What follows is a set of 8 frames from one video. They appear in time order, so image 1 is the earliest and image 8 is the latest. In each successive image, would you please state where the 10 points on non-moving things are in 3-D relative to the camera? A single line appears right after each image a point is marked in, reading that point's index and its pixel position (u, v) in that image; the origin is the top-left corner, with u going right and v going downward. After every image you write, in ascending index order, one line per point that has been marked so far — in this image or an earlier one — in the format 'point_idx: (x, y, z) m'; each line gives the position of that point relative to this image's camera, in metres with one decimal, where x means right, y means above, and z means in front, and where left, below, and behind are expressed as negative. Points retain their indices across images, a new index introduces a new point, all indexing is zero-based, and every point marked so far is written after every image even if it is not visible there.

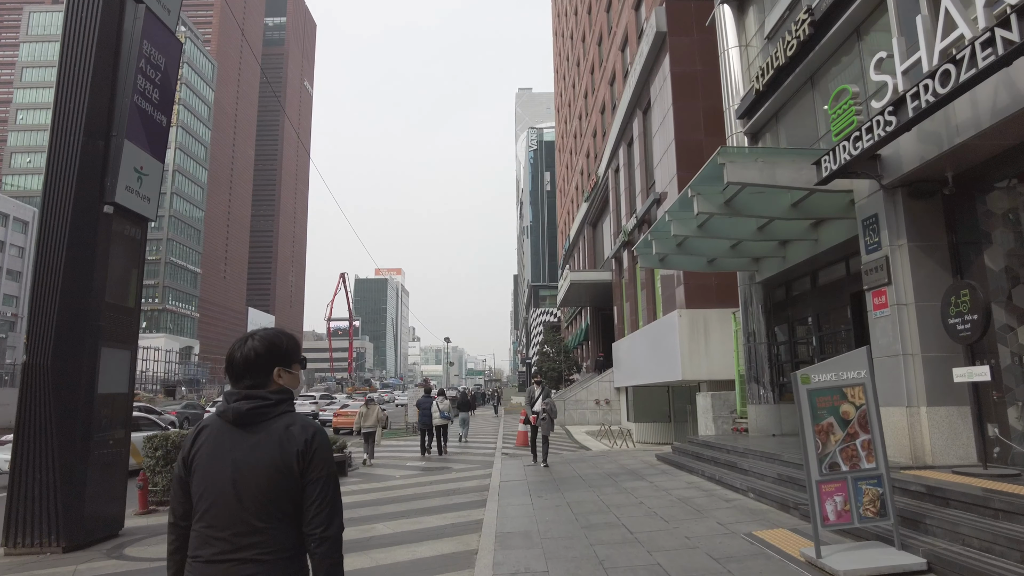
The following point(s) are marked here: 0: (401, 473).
0: (-2.1, -3.5, +12.6) m
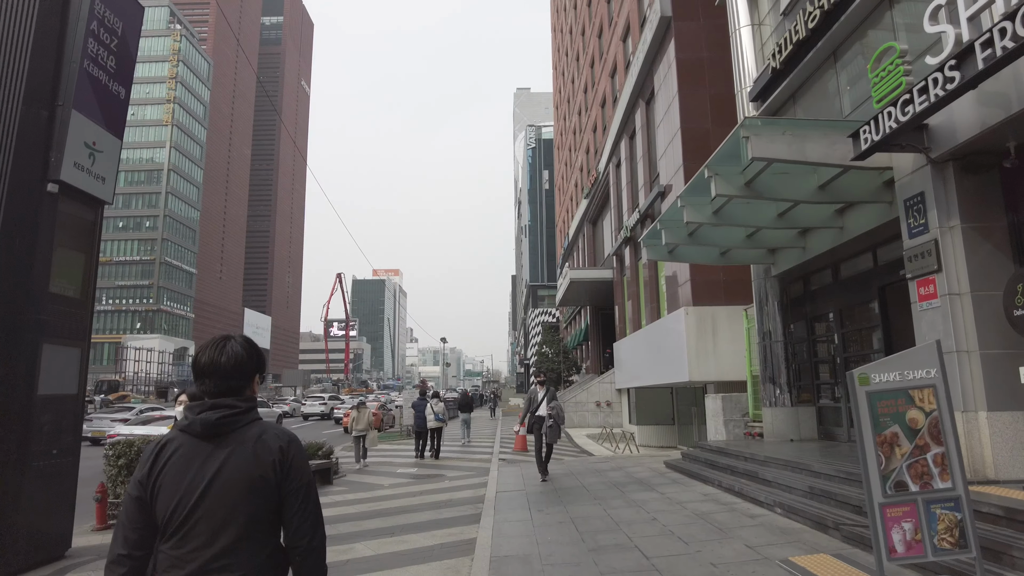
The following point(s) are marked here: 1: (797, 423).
0: (-2.2, -3.4, +11.8) m
1: (+4.5, -2.2, +10.5) m
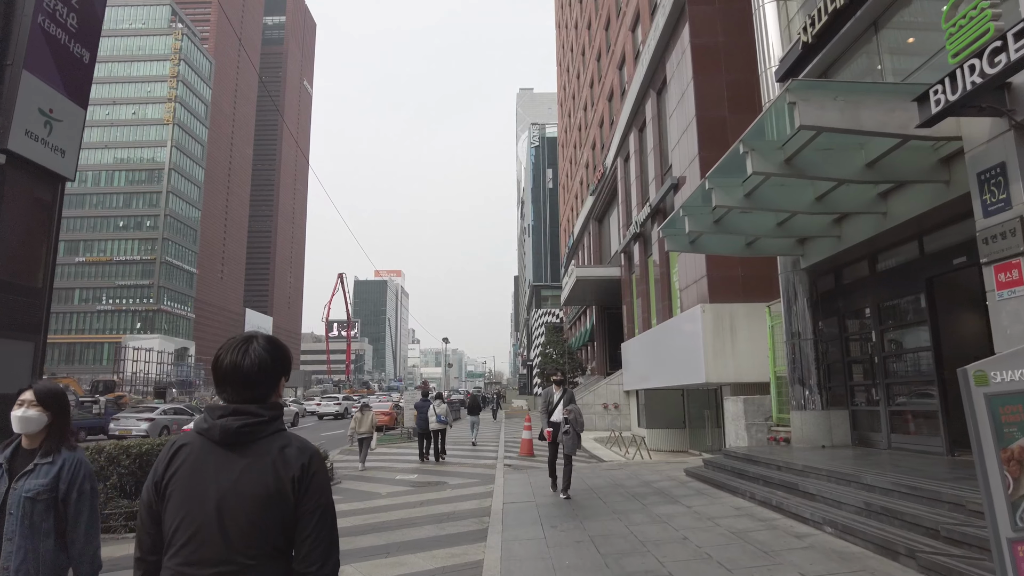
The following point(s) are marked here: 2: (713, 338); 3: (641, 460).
0: (-2.1, -3.3, +11.0) m
1: (+4.6, -2.1, +9.7) m
2: (+4.3, -1.1, +14.1) m
3: (+2.6, -3.5, +13.3) m
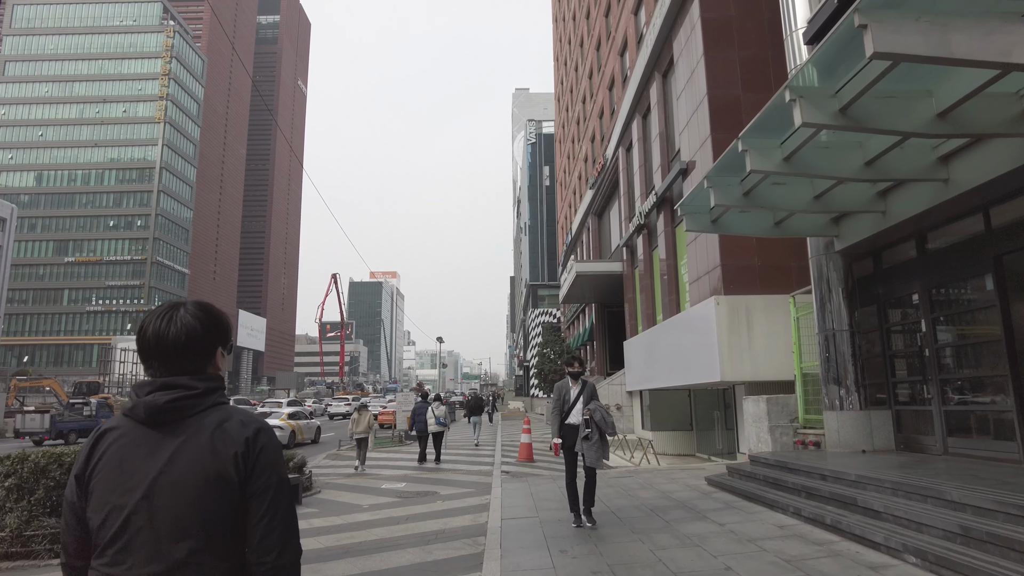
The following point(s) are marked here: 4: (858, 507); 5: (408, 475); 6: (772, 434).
0: (-2.1, -3.1, +9.8) m
1: (+4.6, -1.9, +8.6) m
2: (+4.3, -0.9, +13.0) m
3: (+2.6, -3.3, +12.1) m
4: (+2.9, -1.8, +5.6) m
5: (-2.0, -3.7, +12.9) m
6: (+4.1, -2.3, +10.4) m
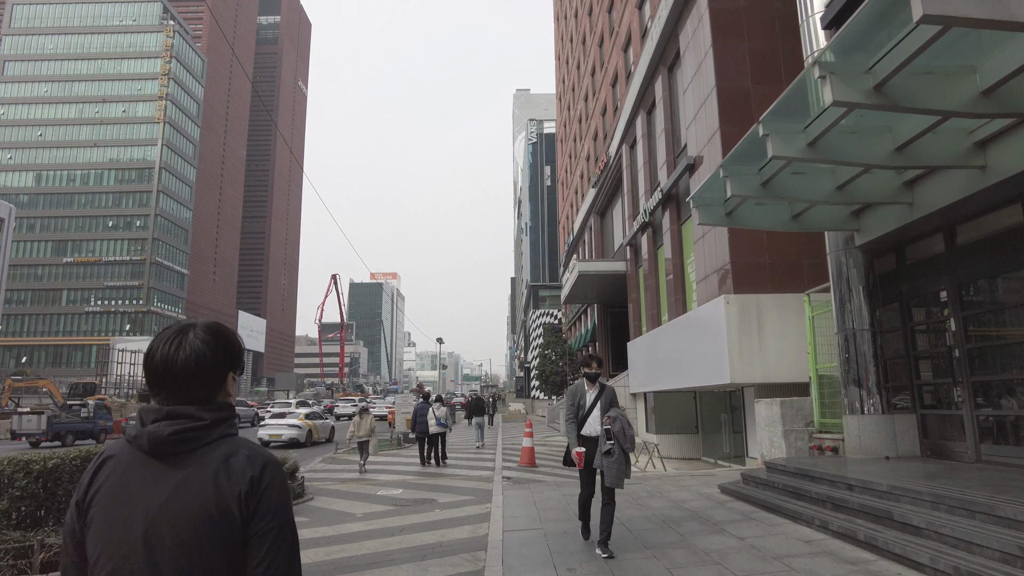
0: (-2.1, -3.1, +9.3) m
1: (+4.6, -1.8, +8.1) m
2: (+4.3, -0.8, +12.5) m
3: (+2.6, -3.2, +11.7) m
4: (+2.9, -1.8, +5.1) m
5: (-2.0, -3.6, +12.5) m
6: (+4.1, -2.3, +9.9) m
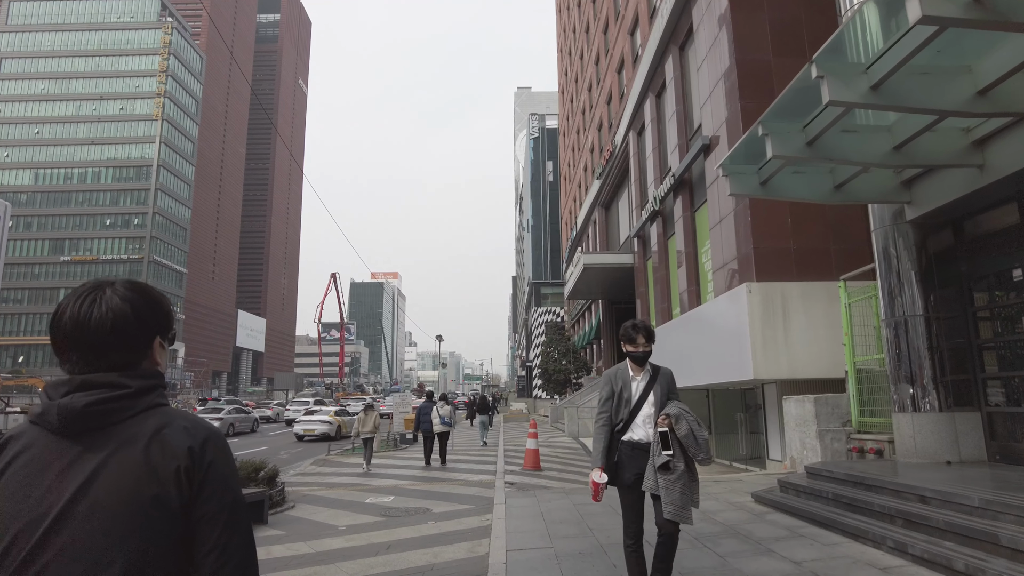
0: (-2.0, -2.9, +8.3) m
1: (+4.7, -1.6, +7.0) m
2: (+4.4, -0.6, +11.4) m
3: (+2.6, -3.0, +10.6) m
4: (+3.0, -1.6, +4.1) m
5: (-2.0, -3.4, +11.4) m
6: (+4.2, -2.0, +8.9) m
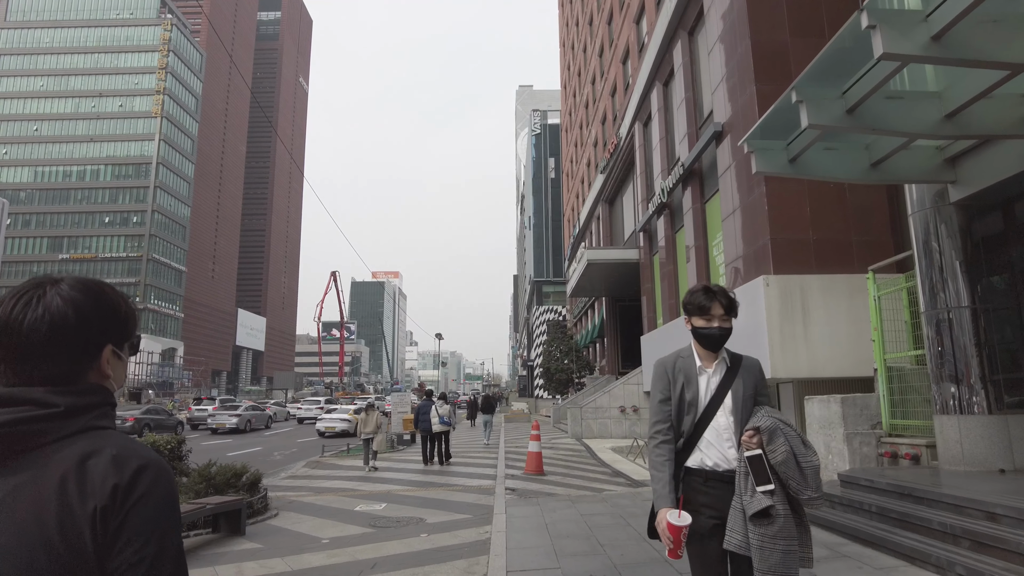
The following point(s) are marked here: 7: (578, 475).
0: (-2.0, -2.8, +7.6) m
1: (+4.7, -1.5, +6.3) m
2: (+4.4, -0.5, +10.7) m
3: (+2.7, -2.9, +9.9) m
4: (+3.0, -1.5, +3.4) m
5: (-1.9, -3.3, +10.7) m
6: (+4.2, -1.9, +8.2) m
7: (+1.2, -3.4, +12.0) m
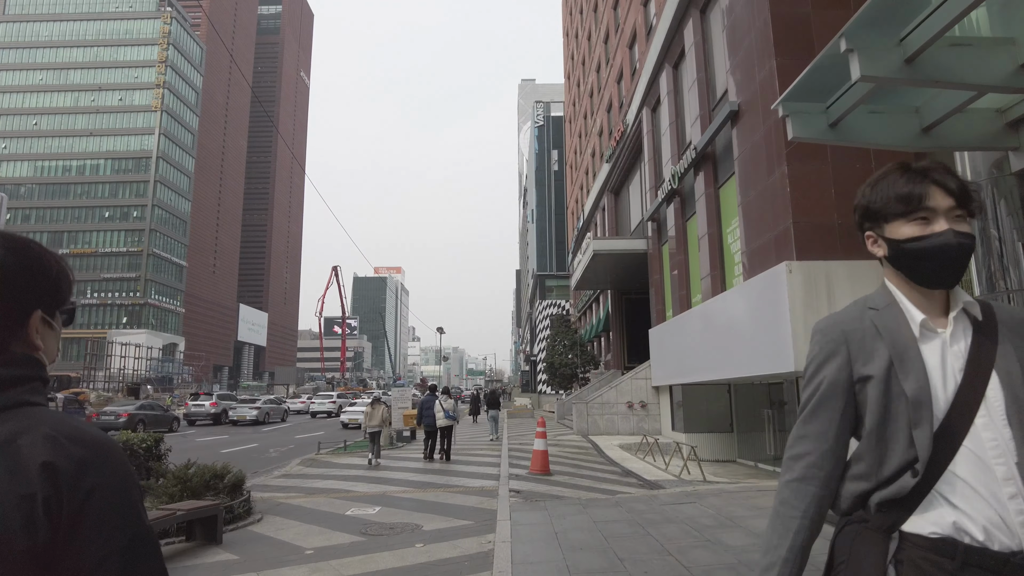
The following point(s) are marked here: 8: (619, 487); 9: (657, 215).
0: (-1.9, -2.6, +6.9) m
1: (+4.8, -1.3, +5.6) m
2: (+4.4, -0.3, +10.0) m
3: (+2.7, -2.7, +9.2) m
4: (+3.0, -1.3, +2.6) m
5: (-1.9, -3.1, +10.0) m
6: (+4.3, -1.7, +7.5) m
7: (+1.3, -3.2, +11.2) m
8: (+1.6, -2.9, +9.6) m
9: (+4.4, +2.2, +19.9) m
